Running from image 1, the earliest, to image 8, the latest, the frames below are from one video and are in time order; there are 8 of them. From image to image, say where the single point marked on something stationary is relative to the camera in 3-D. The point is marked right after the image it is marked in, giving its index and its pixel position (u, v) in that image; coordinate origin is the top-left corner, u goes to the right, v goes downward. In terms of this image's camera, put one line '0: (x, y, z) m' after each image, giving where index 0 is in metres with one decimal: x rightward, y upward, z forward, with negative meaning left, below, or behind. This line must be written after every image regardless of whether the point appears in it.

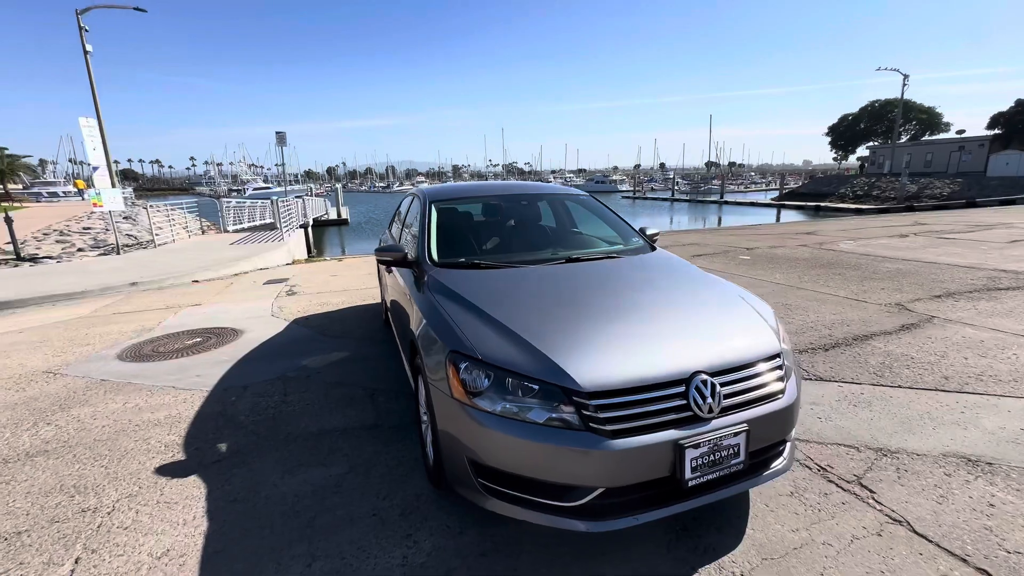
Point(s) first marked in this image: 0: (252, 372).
0: (-2.4, -0.8, +4.2) m
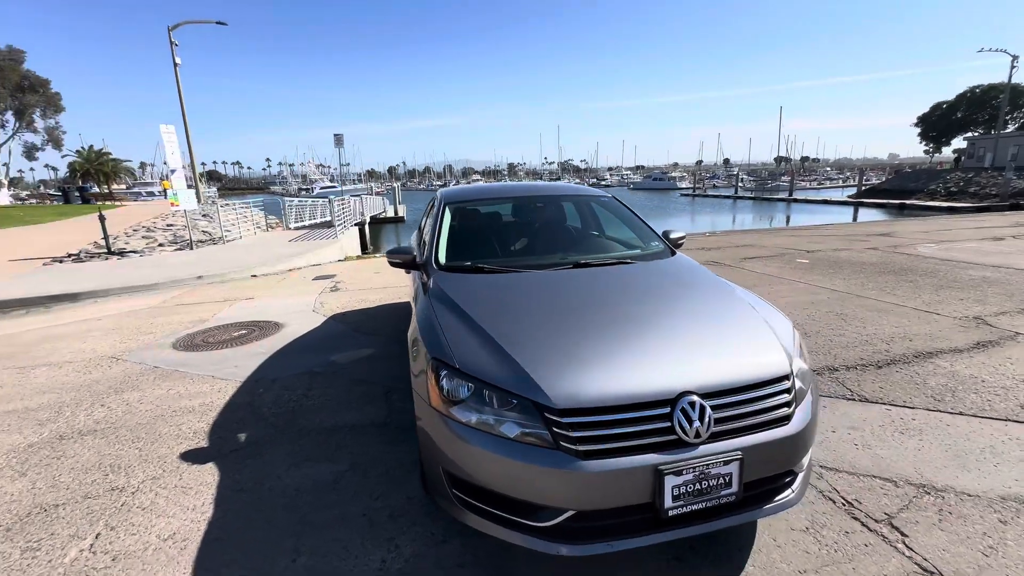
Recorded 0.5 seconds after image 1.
0: (-2.2, -0.7, +4.4) m
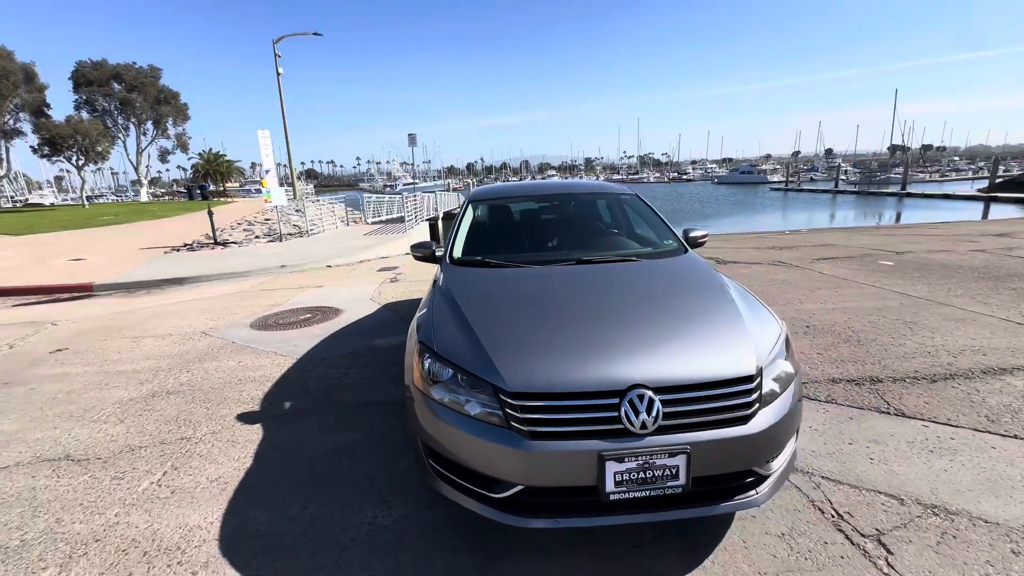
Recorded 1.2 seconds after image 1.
0: (-1.9, -0.6, +4.9) m
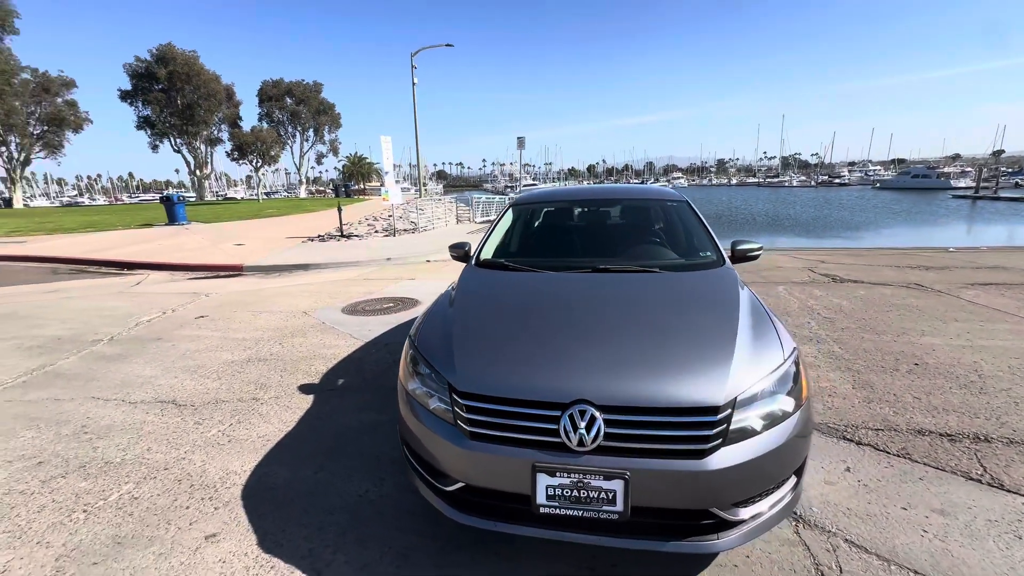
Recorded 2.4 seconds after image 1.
0: (-1.3, -0.5, +5.3) m
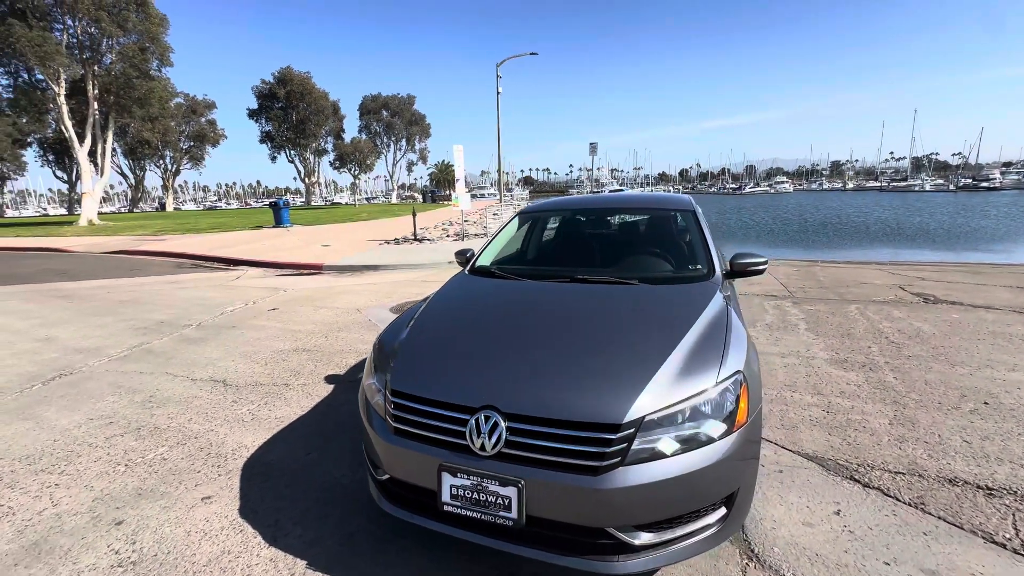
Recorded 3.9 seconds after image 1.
0: (-1.0, -0.6, +5.6) m
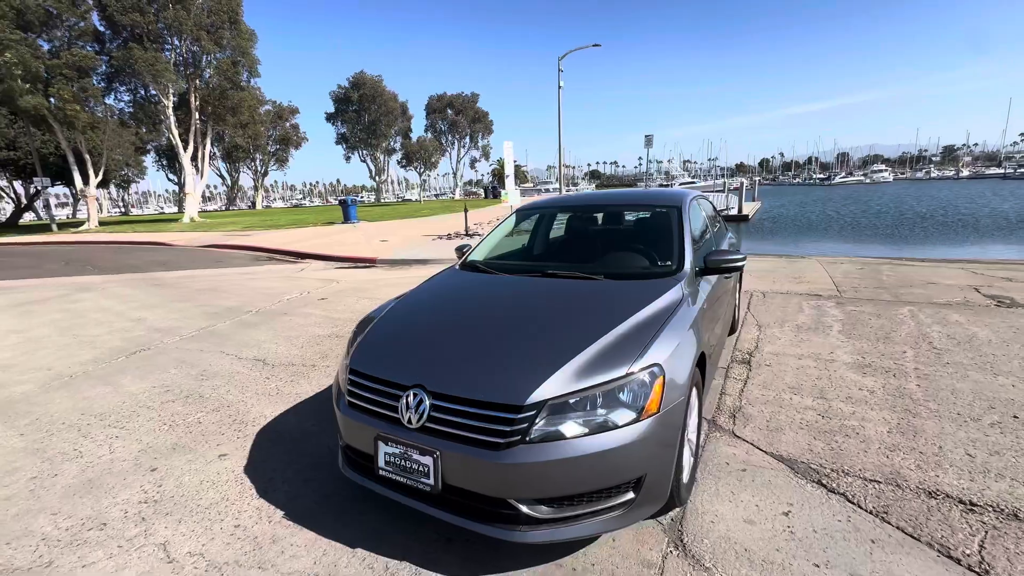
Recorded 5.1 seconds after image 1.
0: (-0.8, -0.5, +5.9) m
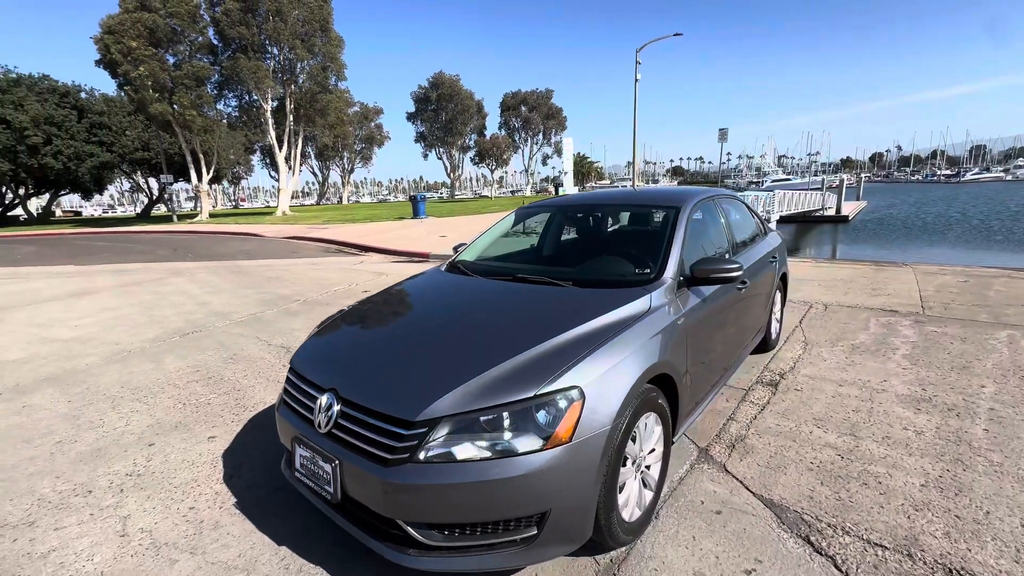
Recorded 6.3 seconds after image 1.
0: (-0.5, -0.5, +5.9) m
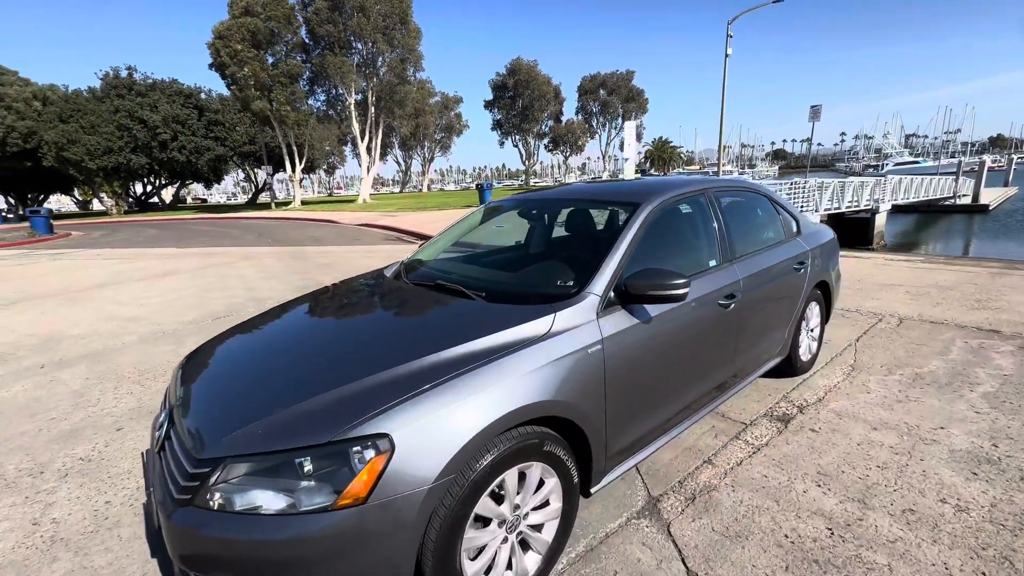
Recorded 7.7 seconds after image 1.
0: (-0.4, -0.4, +5.6) m
